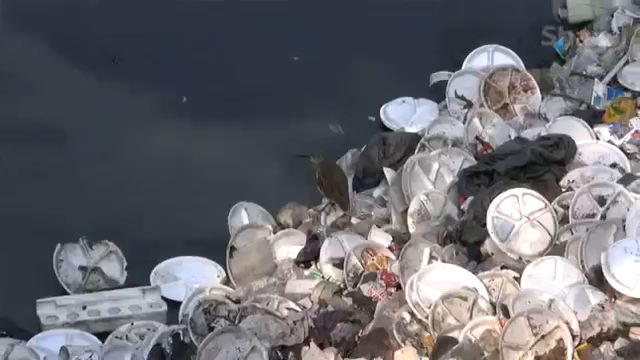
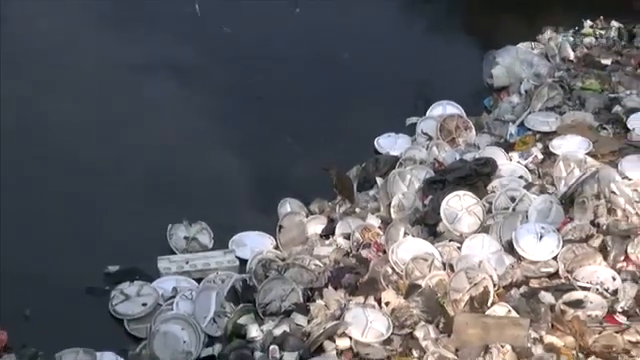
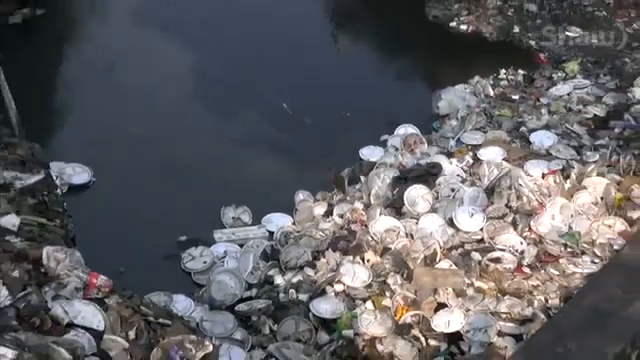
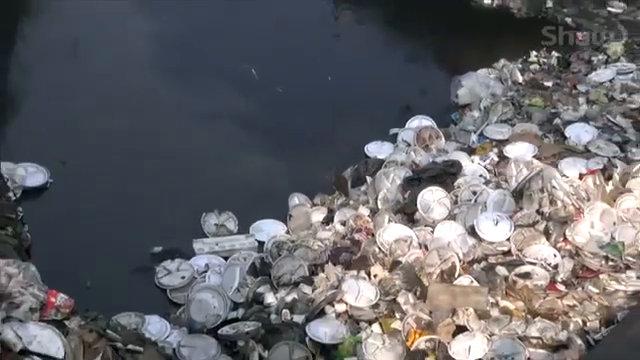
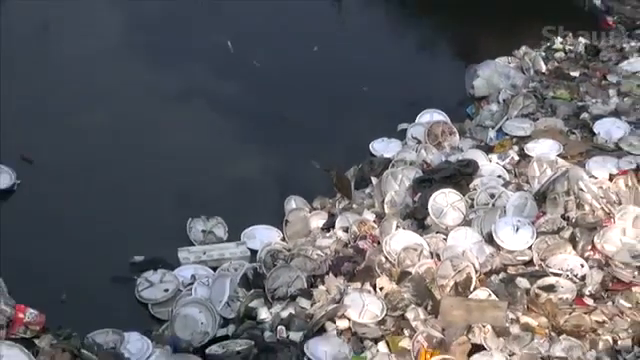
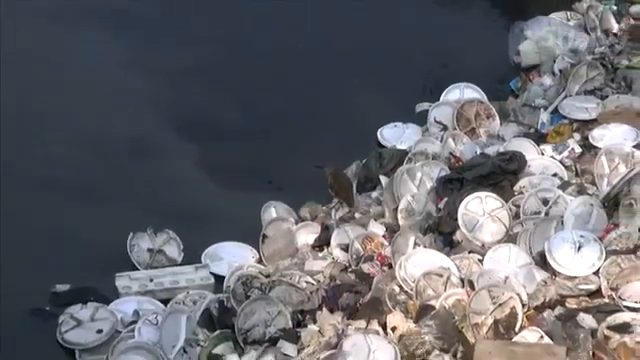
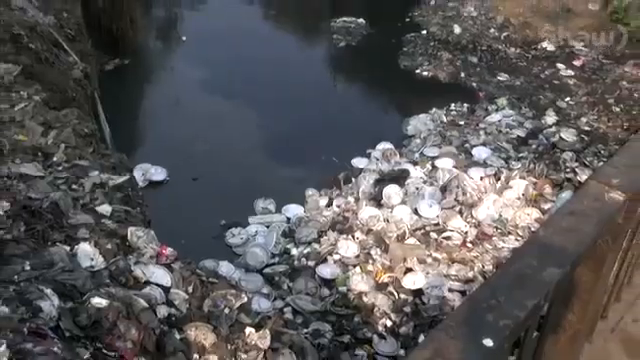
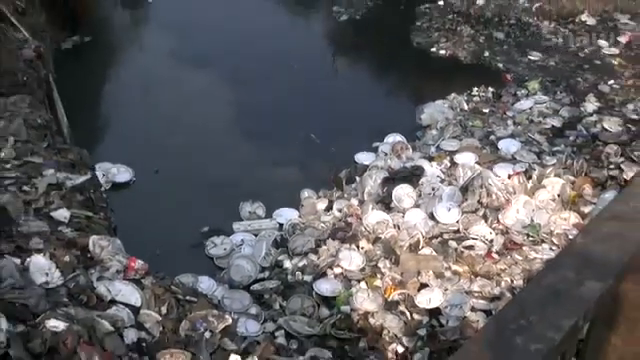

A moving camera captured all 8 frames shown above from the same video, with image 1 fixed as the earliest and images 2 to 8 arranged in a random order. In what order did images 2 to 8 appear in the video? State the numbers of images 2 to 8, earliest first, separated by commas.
6, 2, 5, 4, 3, 8, 7
